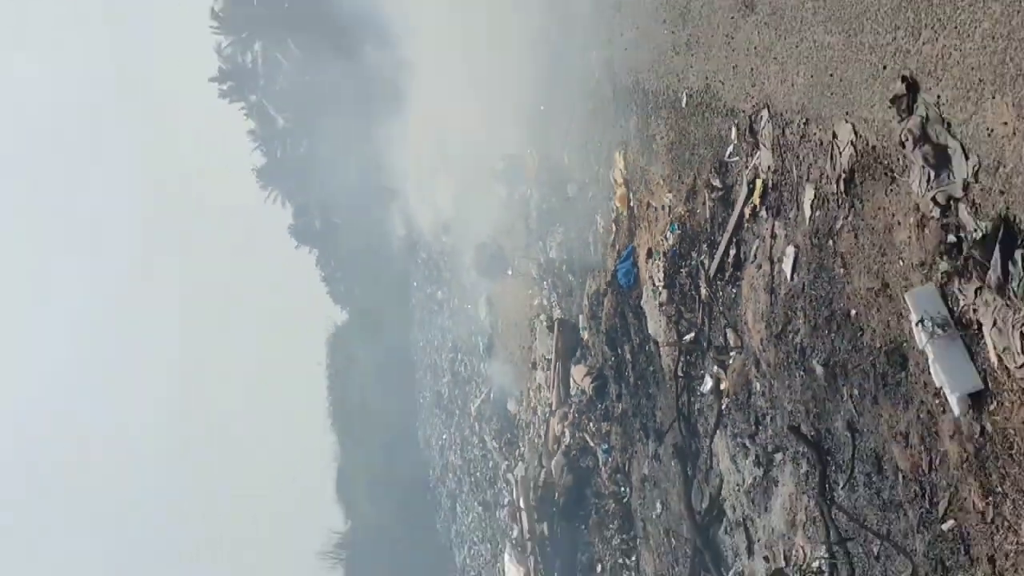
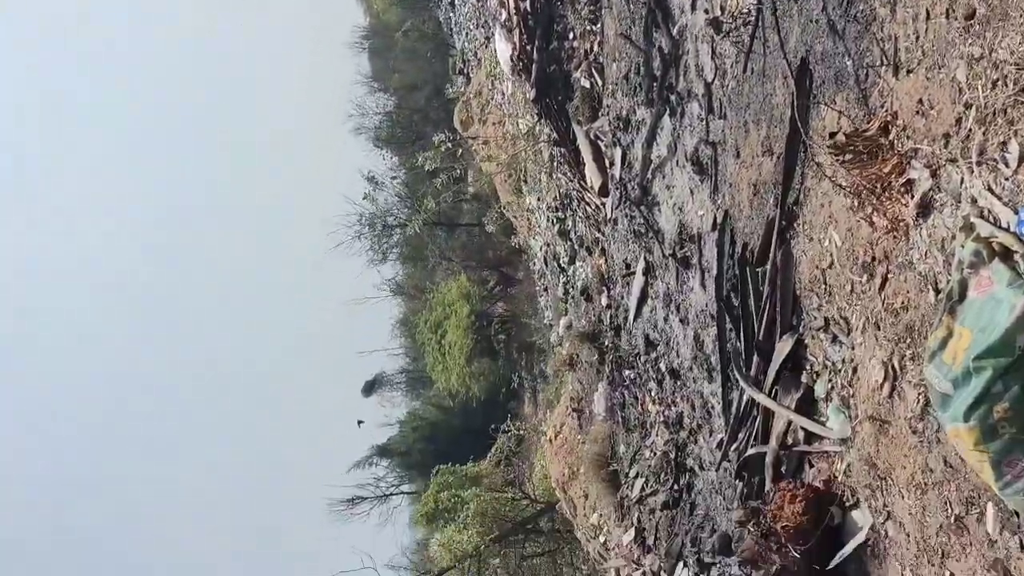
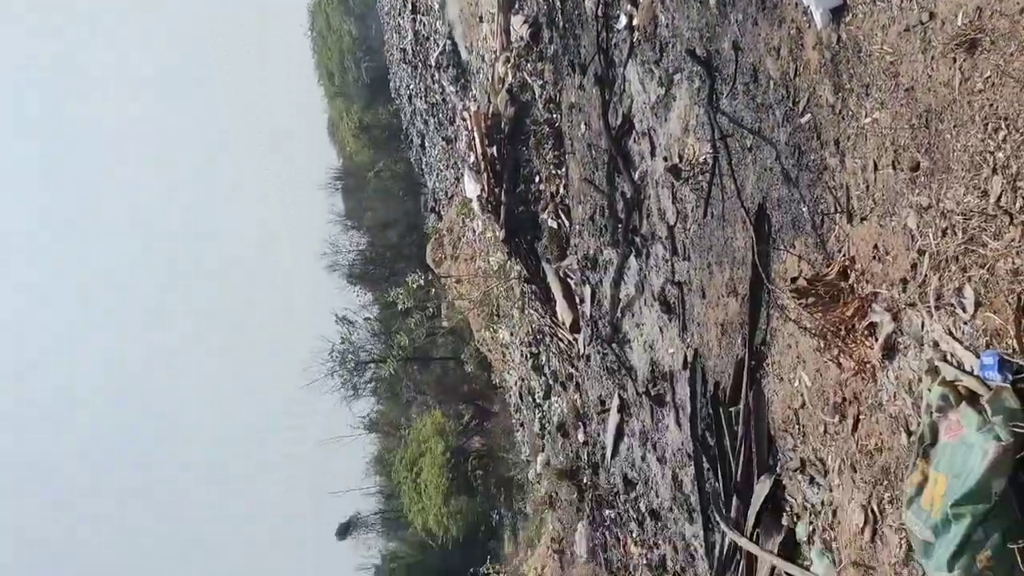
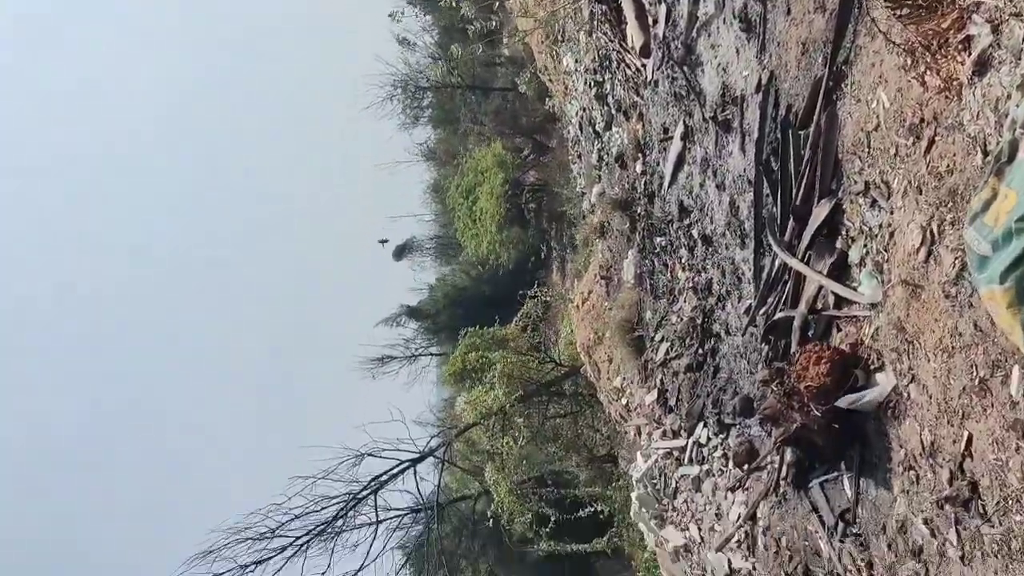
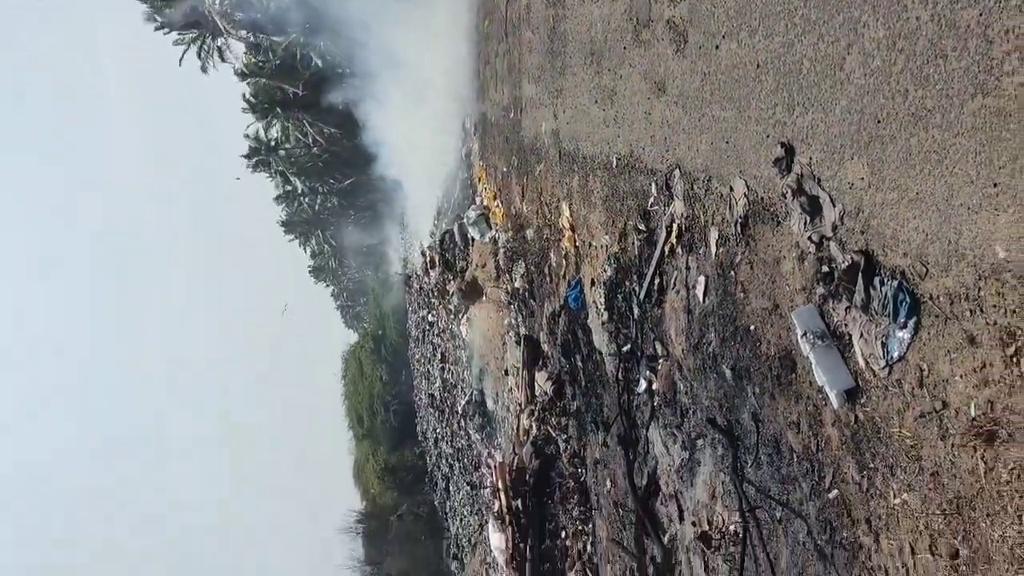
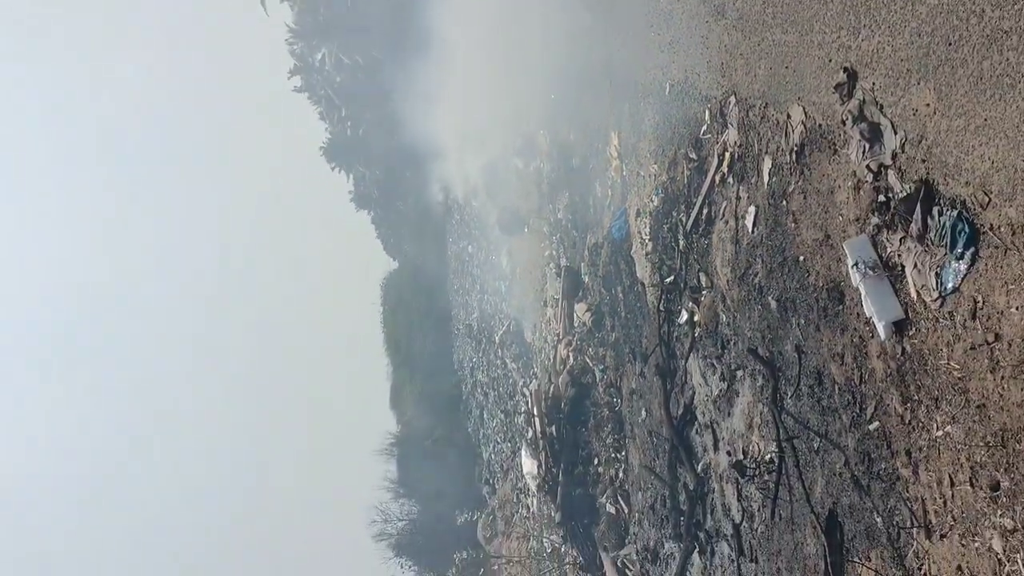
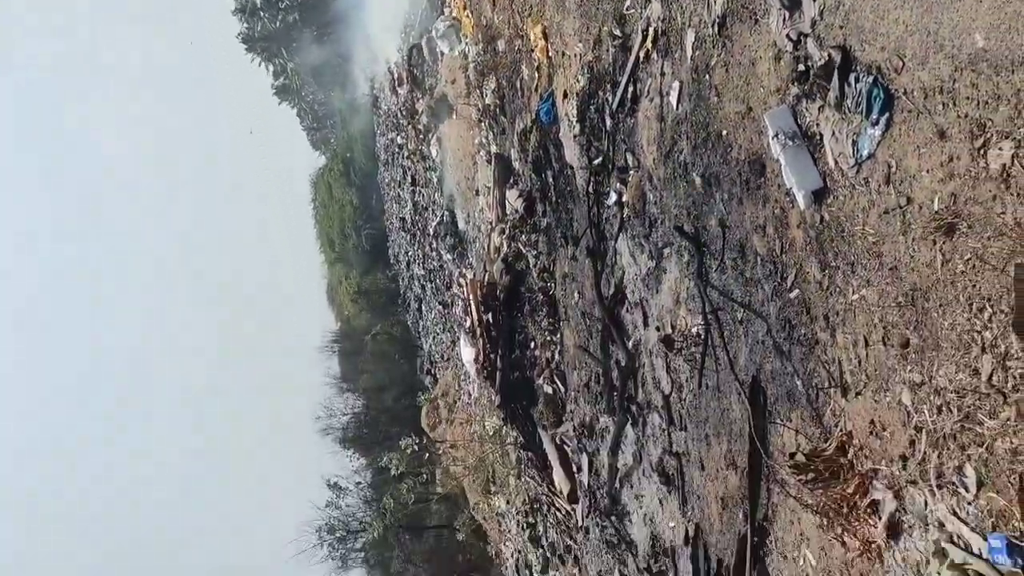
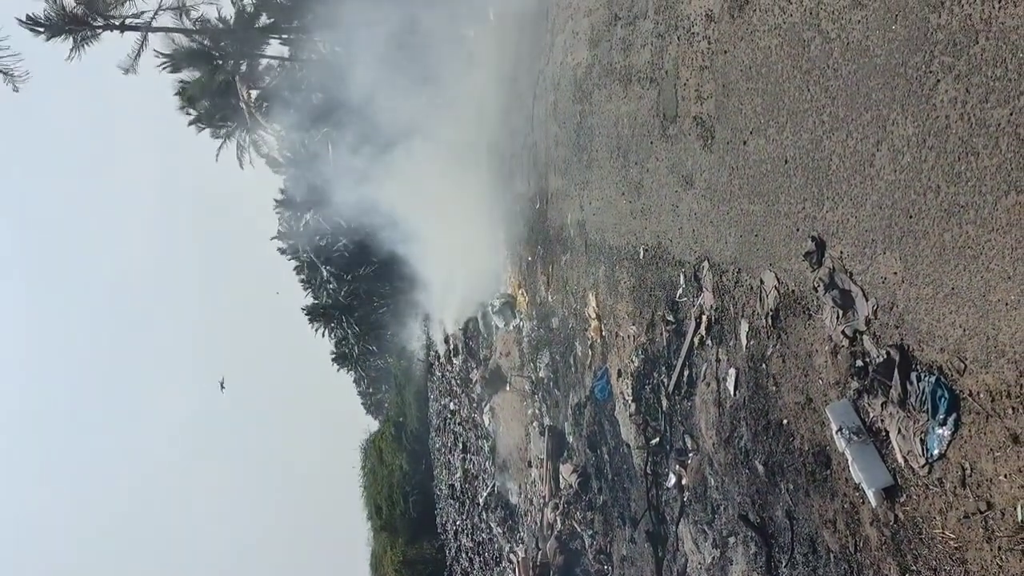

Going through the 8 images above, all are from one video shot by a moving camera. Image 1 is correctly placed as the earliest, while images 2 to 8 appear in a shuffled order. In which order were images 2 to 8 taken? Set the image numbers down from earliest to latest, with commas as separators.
6, 8, 5, 7, 3, 2, 4
